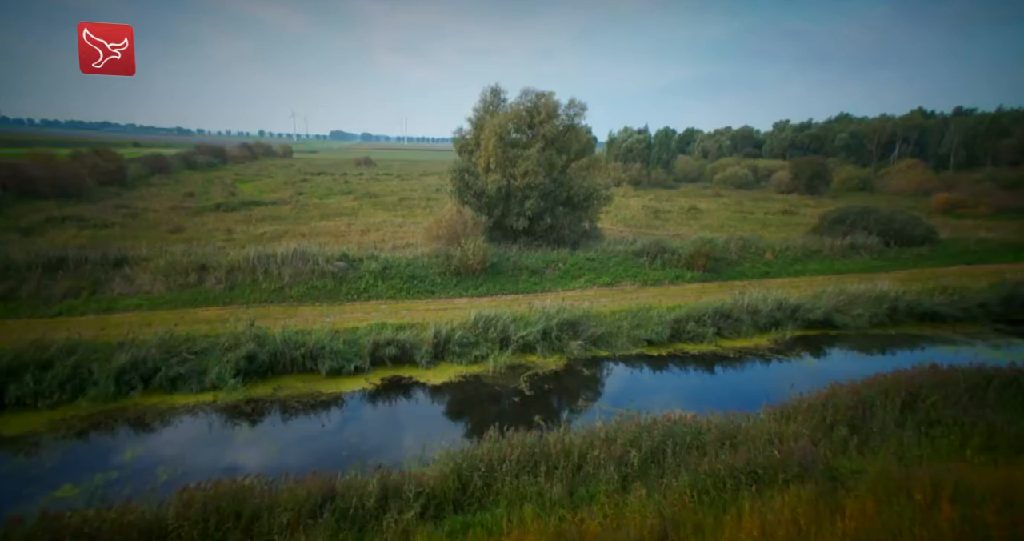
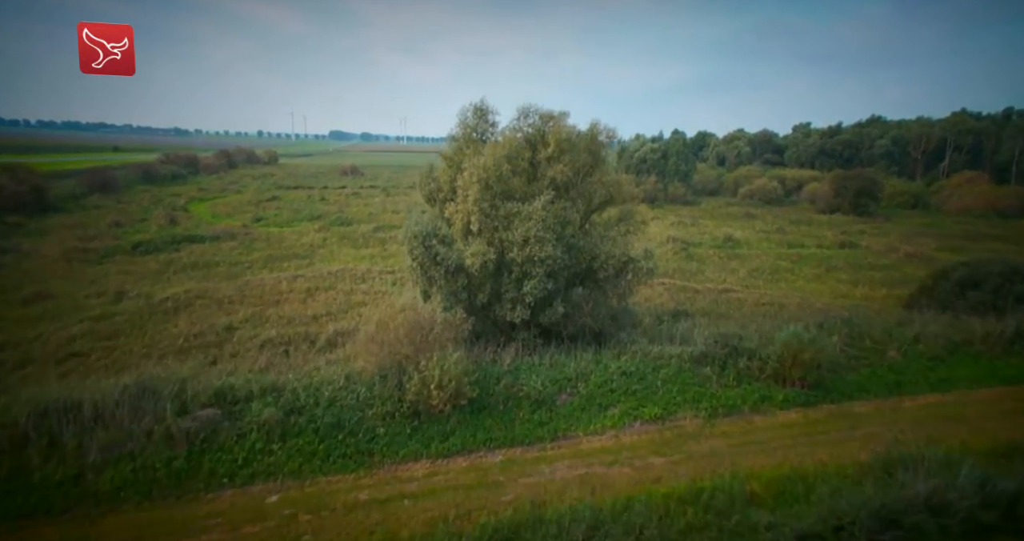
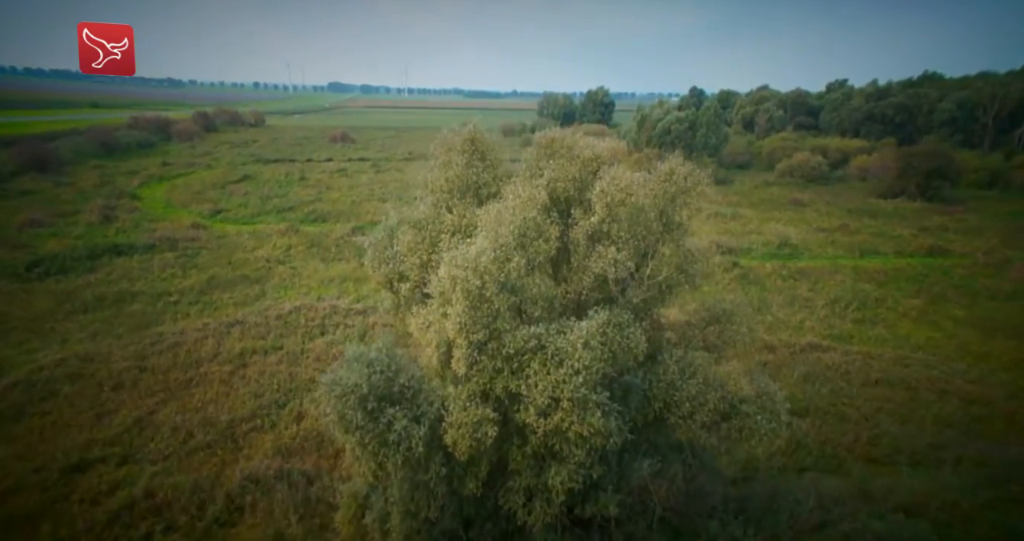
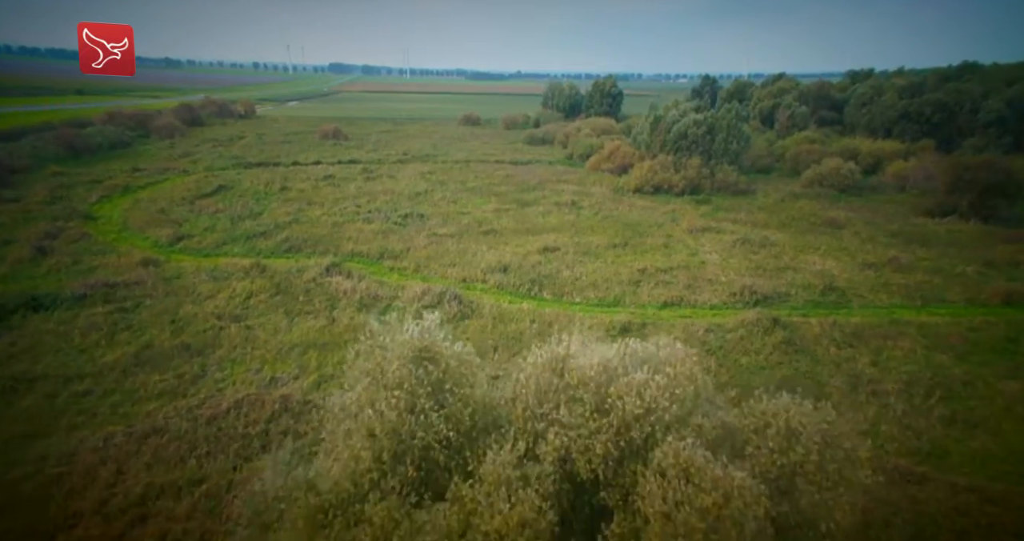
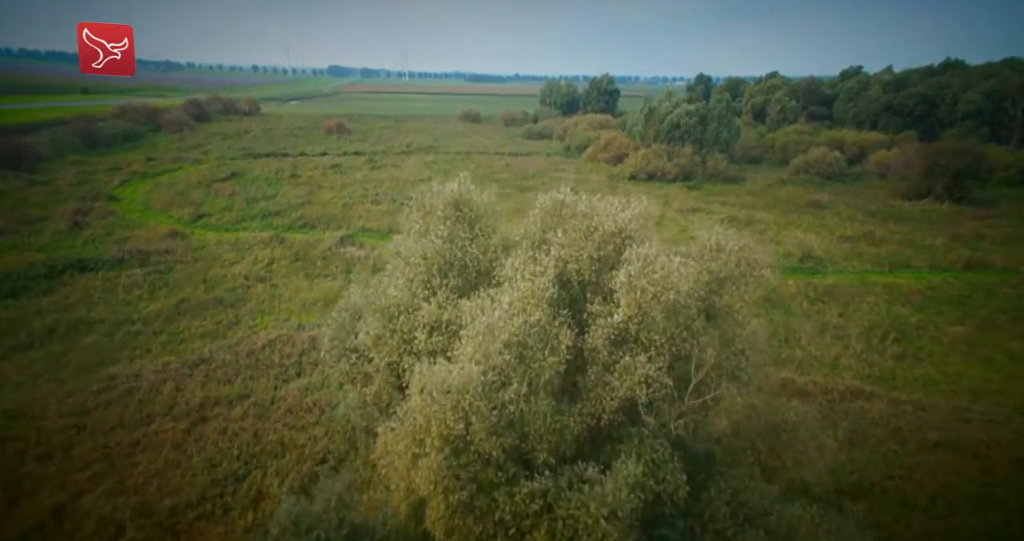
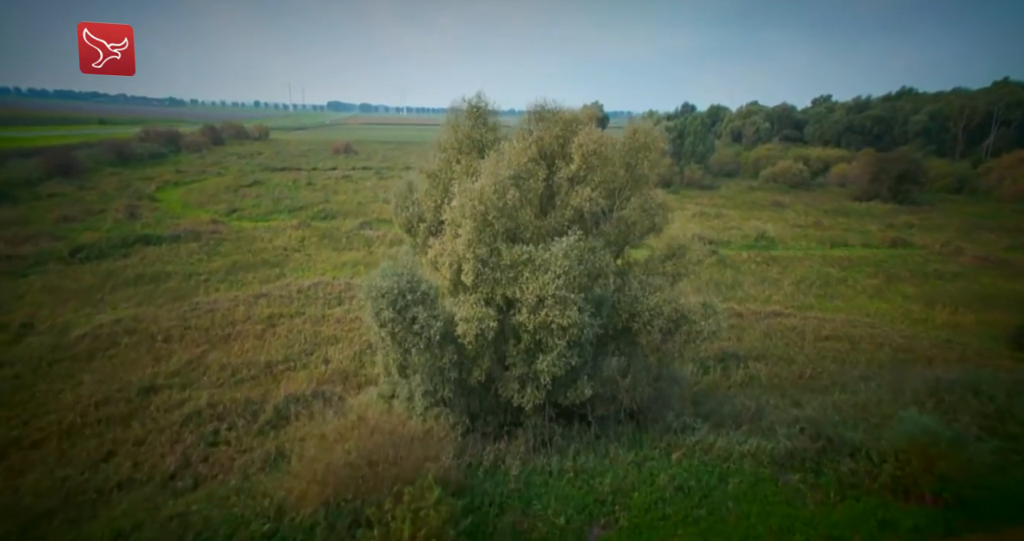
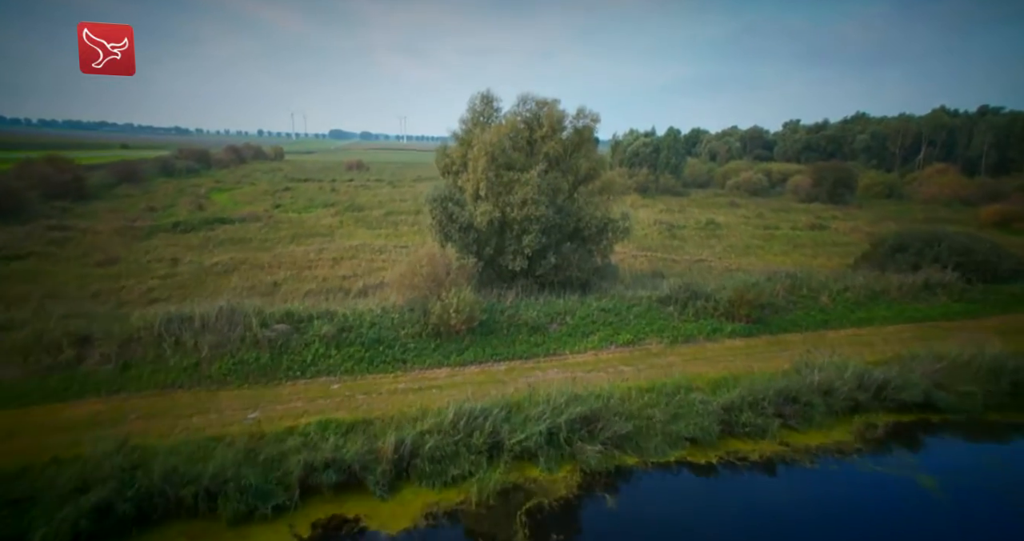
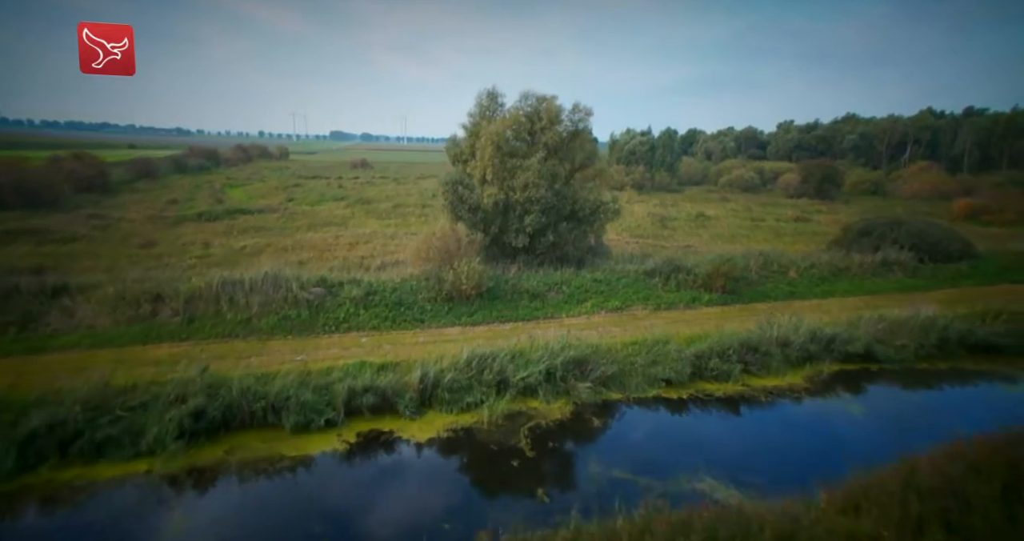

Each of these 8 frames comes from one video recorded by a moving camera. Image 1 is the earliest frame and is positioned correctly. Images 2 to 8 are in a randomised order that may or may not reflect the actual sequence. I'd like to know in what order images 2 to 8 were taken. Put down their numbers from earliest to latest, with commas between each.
8, 7, 2, 6, 3, 5, 4
